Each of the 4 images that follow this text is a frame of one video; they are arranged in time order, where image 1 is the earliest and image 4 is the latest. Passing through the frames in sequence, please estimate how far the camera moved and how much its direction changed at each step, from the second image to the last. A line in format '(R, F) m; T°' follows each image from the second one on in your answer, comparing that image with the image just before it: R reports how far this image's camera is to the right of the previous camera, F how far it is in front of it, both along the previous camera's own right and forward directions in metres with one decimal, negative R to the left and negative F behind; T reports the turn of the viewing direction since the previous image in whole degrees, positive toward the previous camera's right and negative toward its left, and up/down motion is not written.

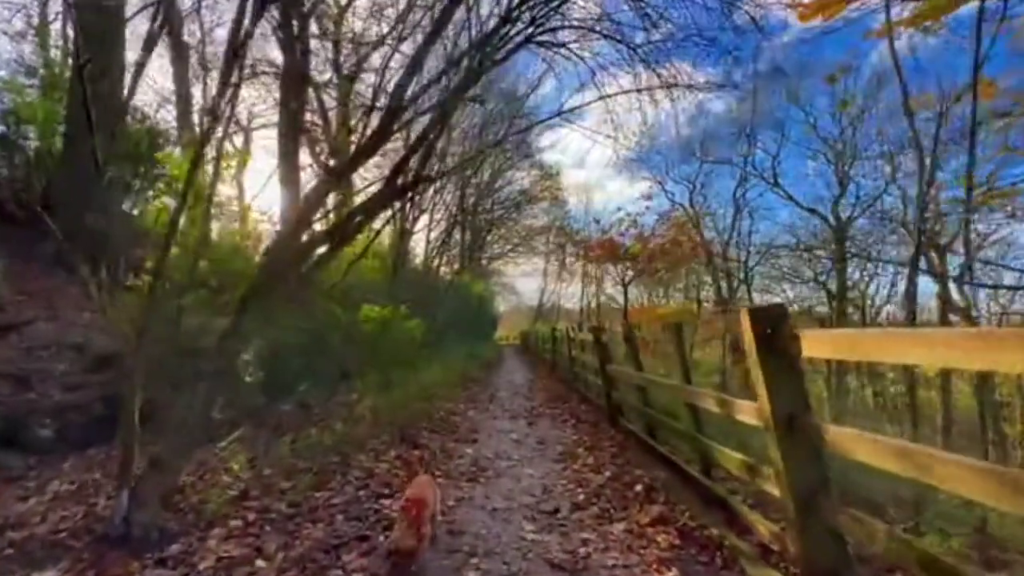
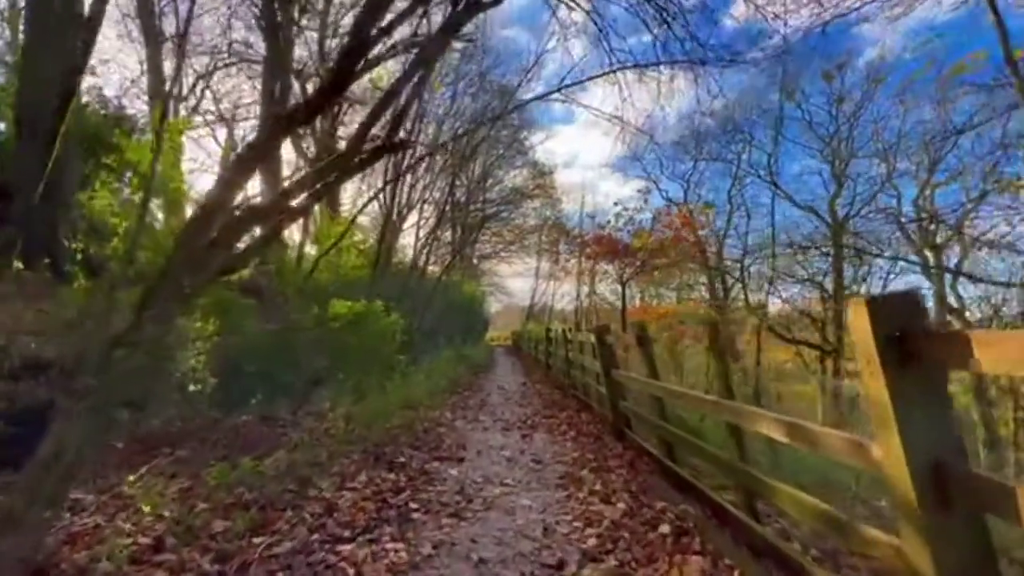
(0.0, +1.0) m; +1°
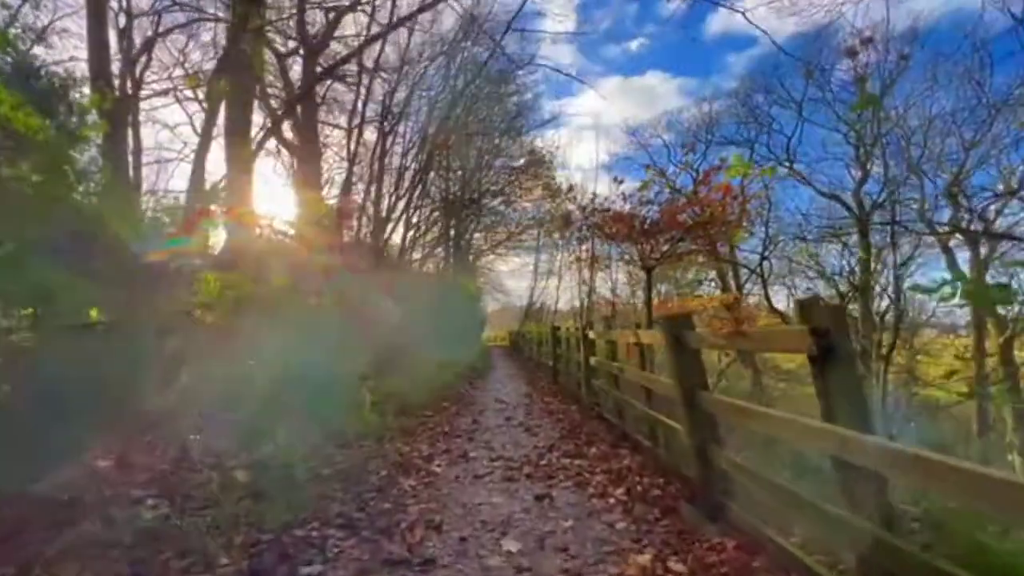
(-0.1, +3.0) m; 0°
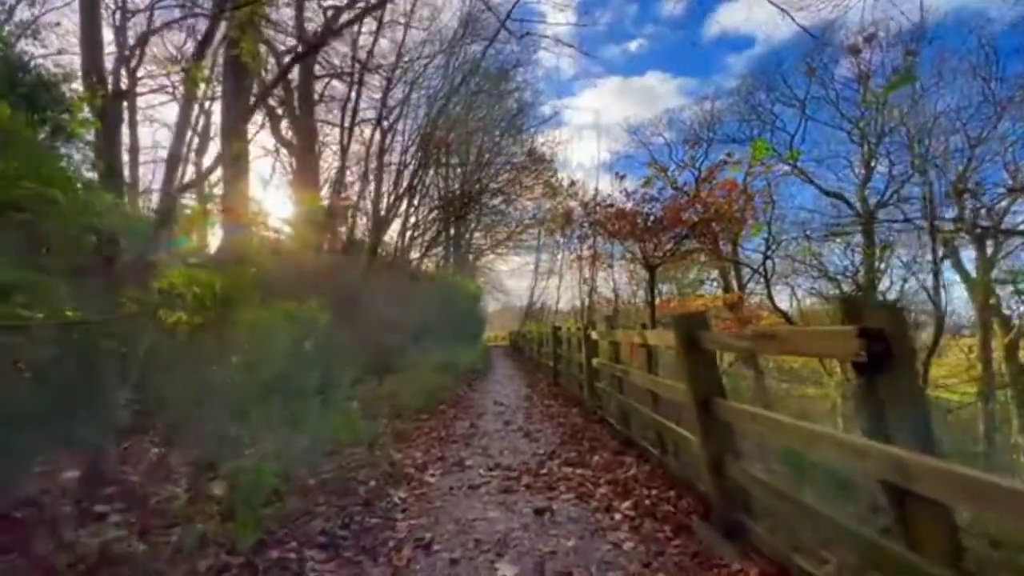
(0.0, +0.4) m; 0°
